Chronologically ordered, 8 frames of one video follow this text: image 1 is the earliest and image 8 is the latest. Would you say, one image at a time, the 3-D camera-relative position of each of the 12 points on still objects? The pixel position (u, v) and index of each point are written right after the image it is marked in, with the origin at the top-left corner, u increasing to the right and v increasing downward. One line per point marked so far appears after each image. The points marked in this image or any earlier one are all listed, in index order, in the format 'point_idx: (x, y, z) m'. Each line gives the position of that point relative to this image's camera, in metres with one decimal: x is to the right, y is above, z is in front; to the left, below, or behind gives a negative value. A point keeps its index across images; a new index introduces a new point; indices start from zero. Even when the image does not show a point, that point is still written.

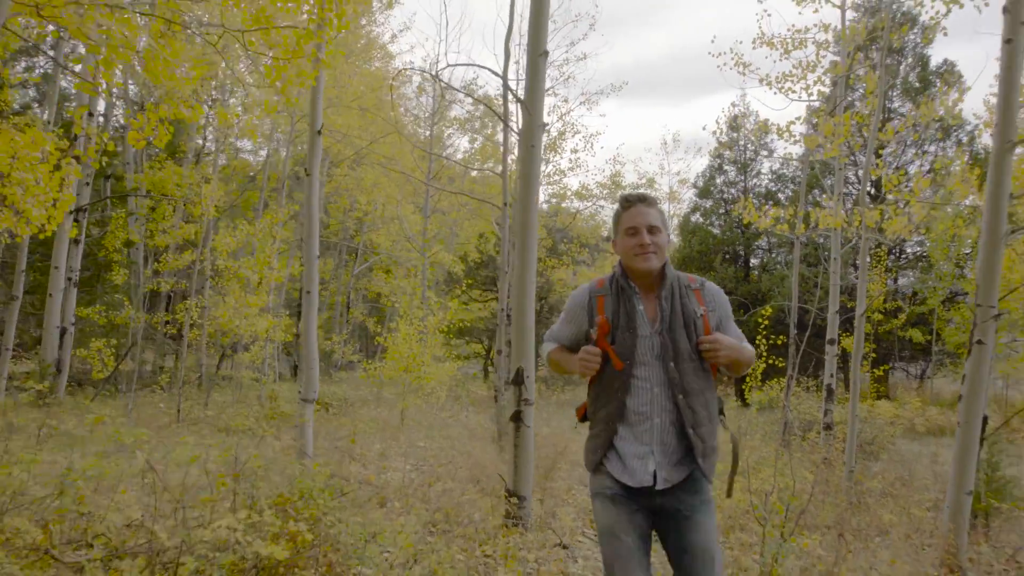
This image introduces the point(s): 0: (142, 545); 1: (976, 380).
0: (-1.2, -0.8, +2.6) m
1: (+2.1, -0.4, +3.7) m
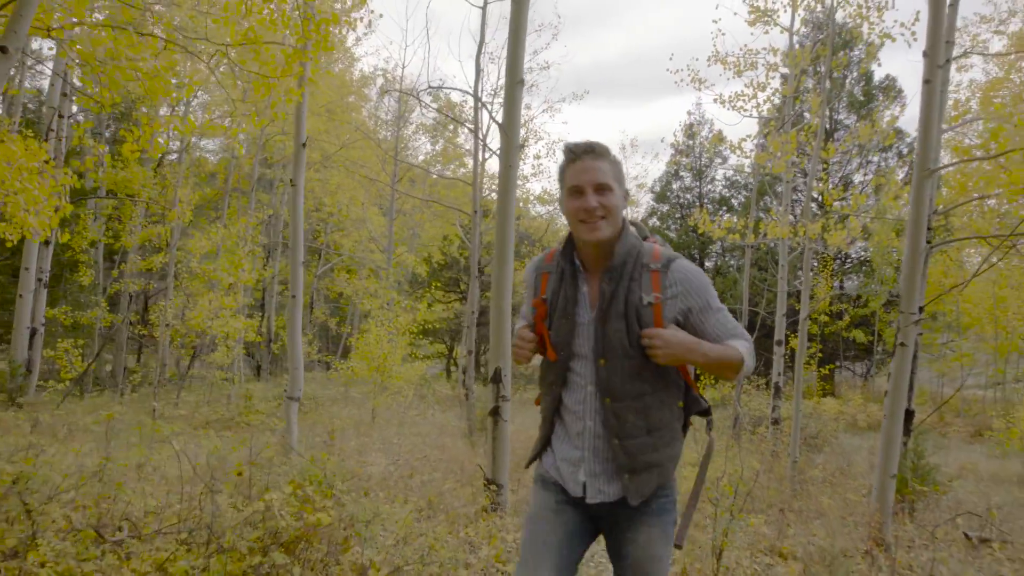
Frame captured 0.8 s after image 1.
0: (-1.2, -0.9, +3.0) m
1: (+2.0, -0.5, +4.2) m
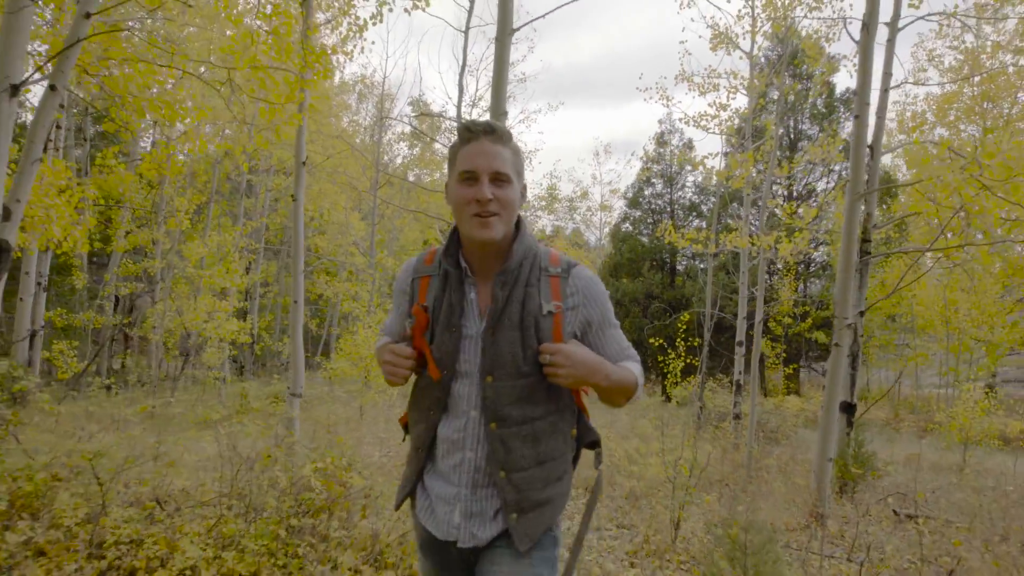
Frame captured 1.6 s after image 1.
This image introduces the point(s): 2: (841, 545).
0: (-1.3, -0.9, +3.5) m
1: (+1.9, -0.5, +4.8) m
2: (+1.7, -1.3, +4.1) m
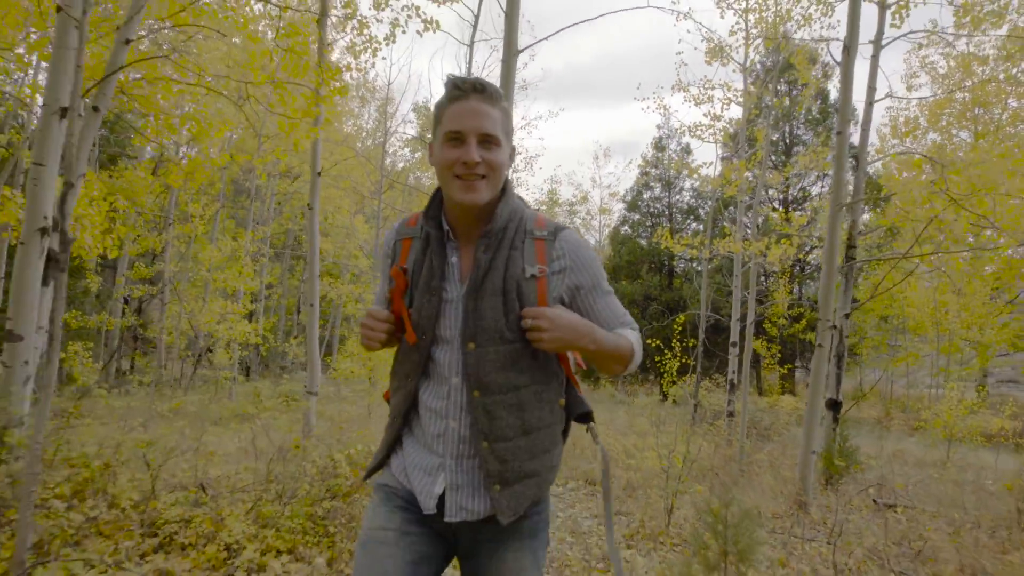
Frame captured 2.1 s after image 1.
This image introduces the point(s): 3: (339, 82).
0: (-1.2, -0.9, +3.8) m
1: (+2.0, -0.5, +5.2) m
2: (+1.7, -1.3, +4.5) m
3: (-1.3, +1.6, +6.3) m
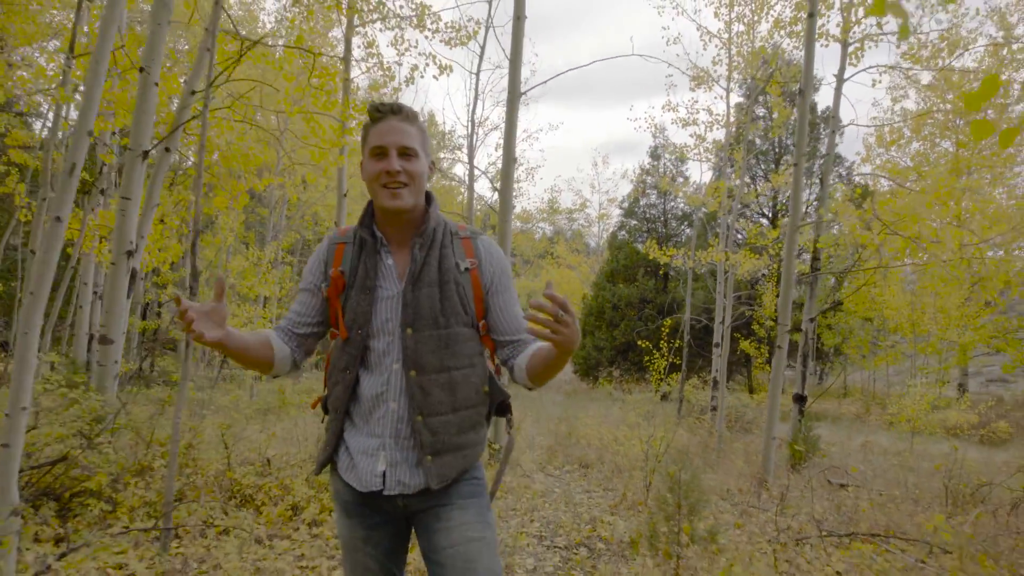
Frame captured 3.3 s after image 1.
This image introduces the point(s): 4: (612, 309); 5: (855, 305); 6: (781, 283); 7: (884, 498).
0: (-1.2, -1.0, +4.7) m
1: (+2.0, -0.6, +6.0) m
2: (+1.8, -1.4, +5.3) m
3: (-1.3, +1.5, +7.1) m
4: (+2.2, -0.5, +17.1) m
5: (+6.9, -0.4, +16.1) m
6: (+2.1, 0.0, +6.1) m
7: (+2.6, -1.4, +5.5) m
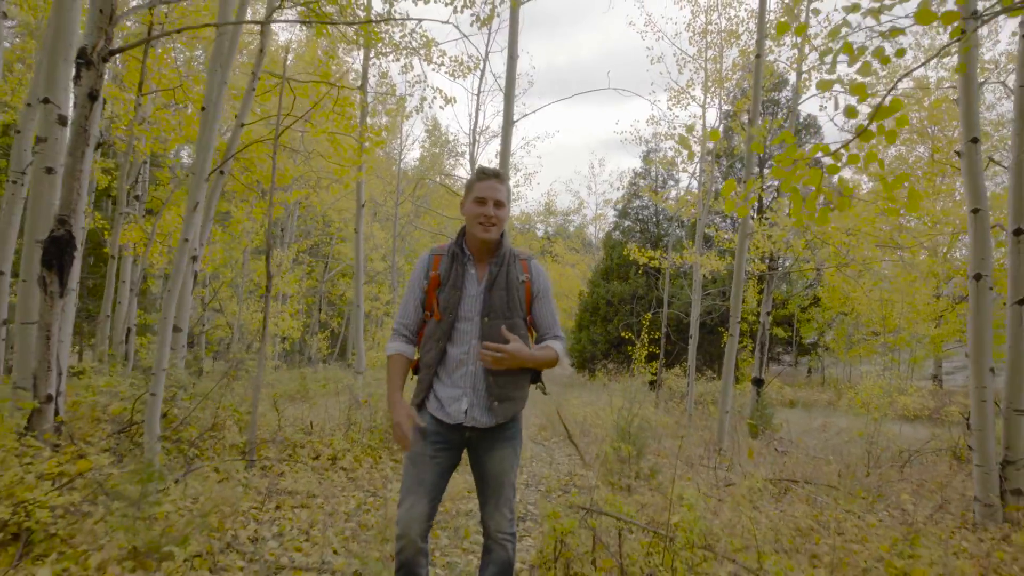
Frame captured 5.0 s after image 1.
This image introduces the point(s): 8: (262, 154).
0: (-1.3, -1.0, +5.9) m
1: (+1.9, -0.6, +7.2) m
2: (+1.7, -1.4, +6.5) m
3: (-1.4, +1.5, +8.3) m
4: (+2.1, -0.4, +18.2) m
5: (+6.8, -0.3, +17.2) m
6: (+2.0, +0.1, +7.3) m
7: (+2.5, -1.4, +6.6) m
8: (-2.3, +1.2, +7.5) m
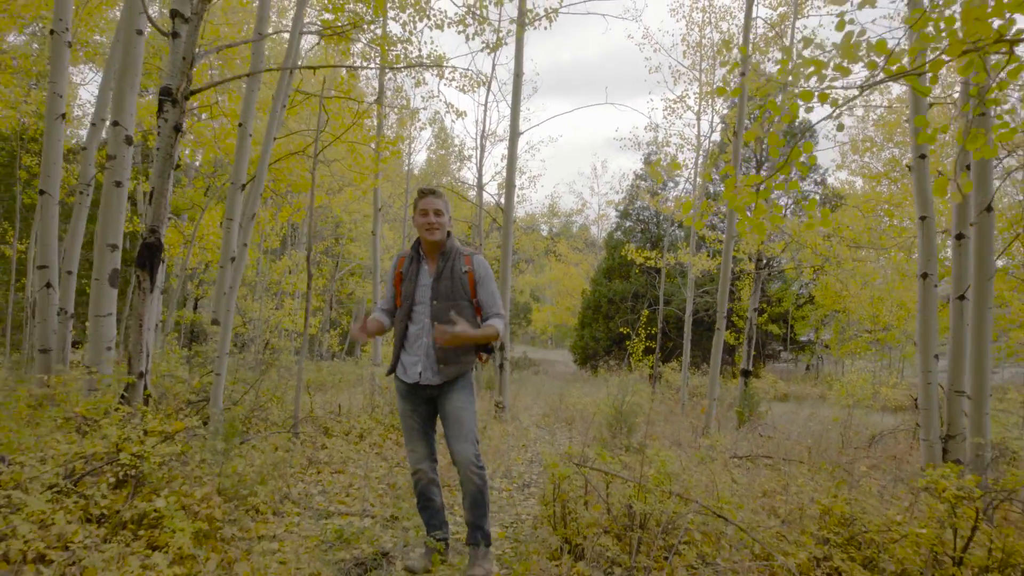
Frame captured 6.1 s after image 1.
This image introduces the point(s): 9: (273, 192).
0: (-1.2, -1.0, +6.6) m
1: (+2.0, -0.6, +7.9) m
2: (+1.8, -1.4, +7.2) m
3: (-1.3, +1.6, +9.0) m
4: (+2.3, -0.4, +18.9) m
5: (+6.9, -0.3, +17.8) m
6: (+2.1, +0.1, +8.0) m
7: (+2.6, -1.4, +7.3) m
8: (-2.3, +1.3, +8.2) m
9: (-2.5, +1.0, +8.4) m
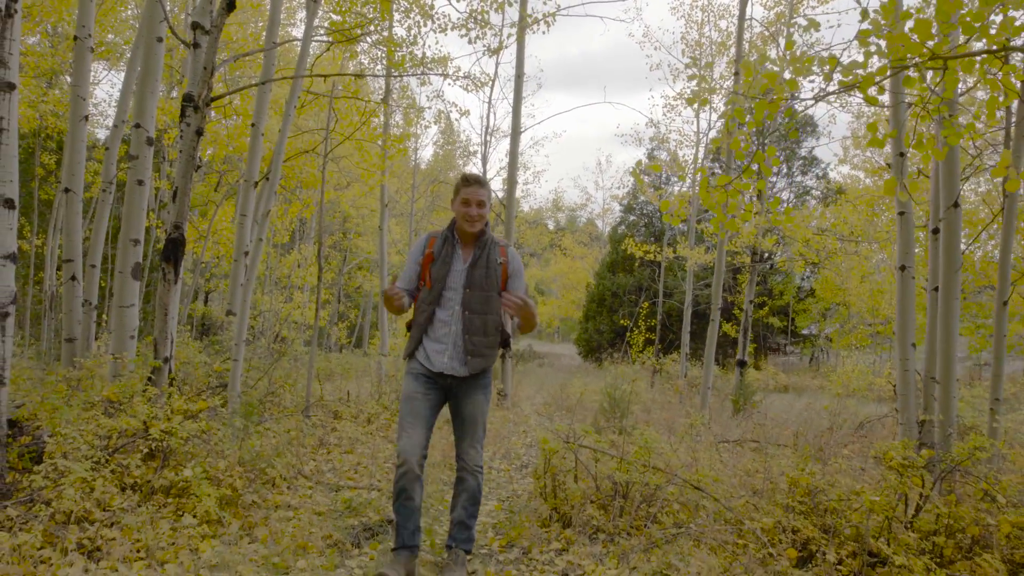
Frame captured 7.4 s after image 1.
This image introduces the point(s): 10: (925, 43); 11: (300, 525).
0: (-1.2, -0.9, +6.9) m
1: (+2.0, -0.5, +8.1) m
2: (+1.8, -1.3, +7.5) m
3: (-1.3, +1.6, +9.3) m
4: (+2.4, -0.2, +19.2) m
5: (+7.0, -0.1, +18.1) m
6: (+2.1, +0.1, +8.2) m
7: (+2.6, -1.3, +7.6) m
8: (-2.3, +1.3, +8.5) m
9: (-2.5, +1.1, +8.8) m
10: (+1.4, +0.8, +2.7) m
11: (-0.9, -1.0, +3.3) m
